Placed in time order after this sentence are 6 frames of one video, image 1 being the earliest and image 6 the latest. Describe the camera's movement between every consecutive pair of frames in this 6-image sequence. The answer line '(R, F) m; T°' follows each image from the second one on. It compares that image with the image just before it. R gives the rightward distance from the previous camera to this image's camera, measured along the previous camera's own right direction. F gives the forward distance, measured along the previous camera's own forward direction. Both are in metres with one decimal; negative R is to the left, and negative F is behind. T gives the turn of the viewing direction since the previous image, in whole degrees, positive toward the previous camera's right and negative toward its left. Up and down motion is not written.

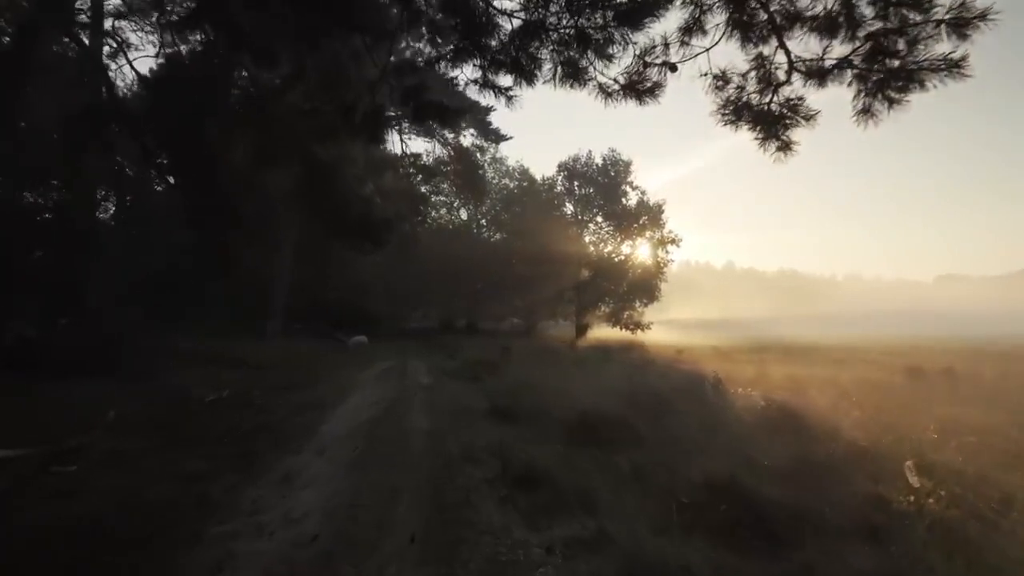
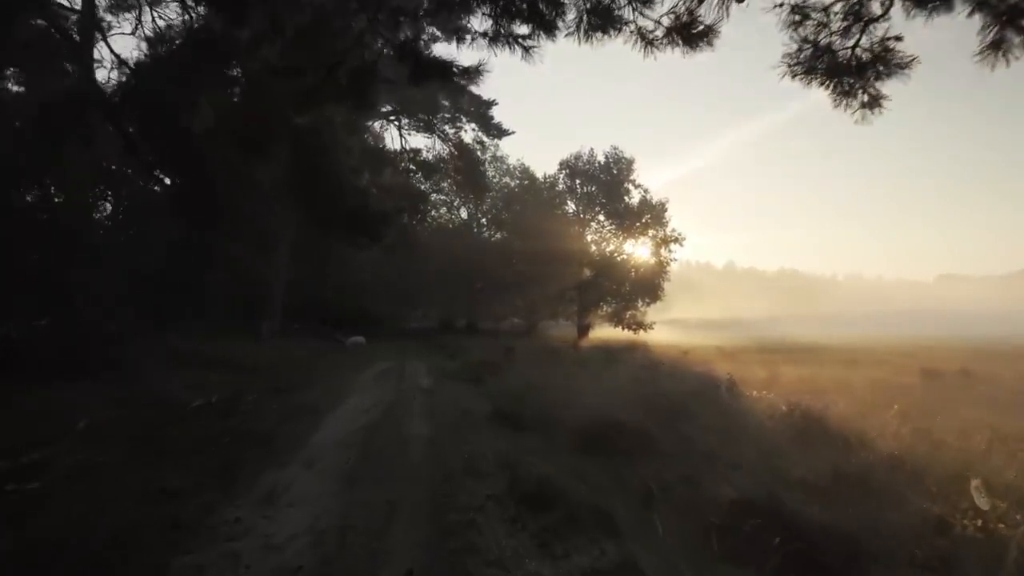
(-0.1, +1.0) m; 0°
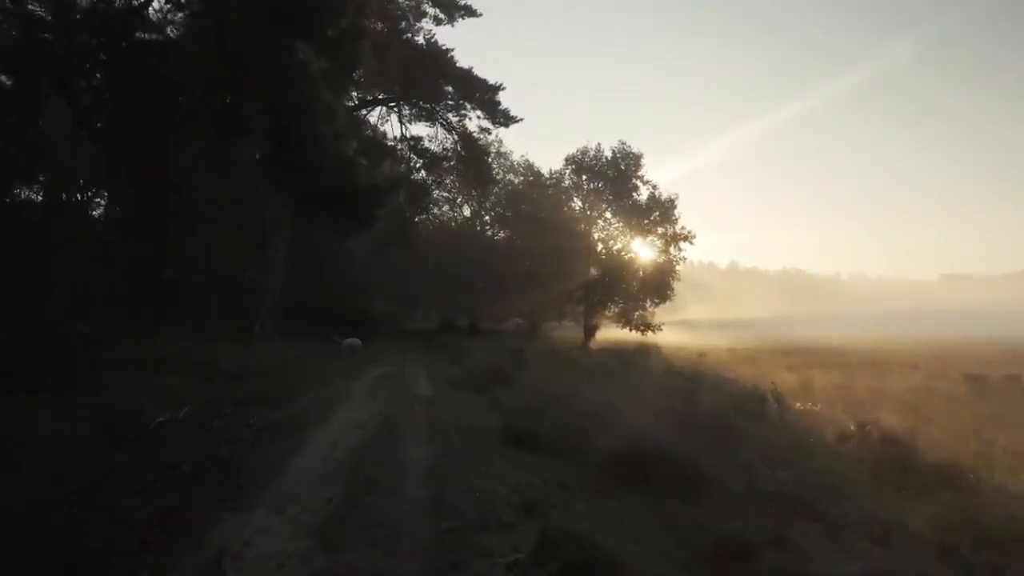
(-0.3, +2.5) m; 0°
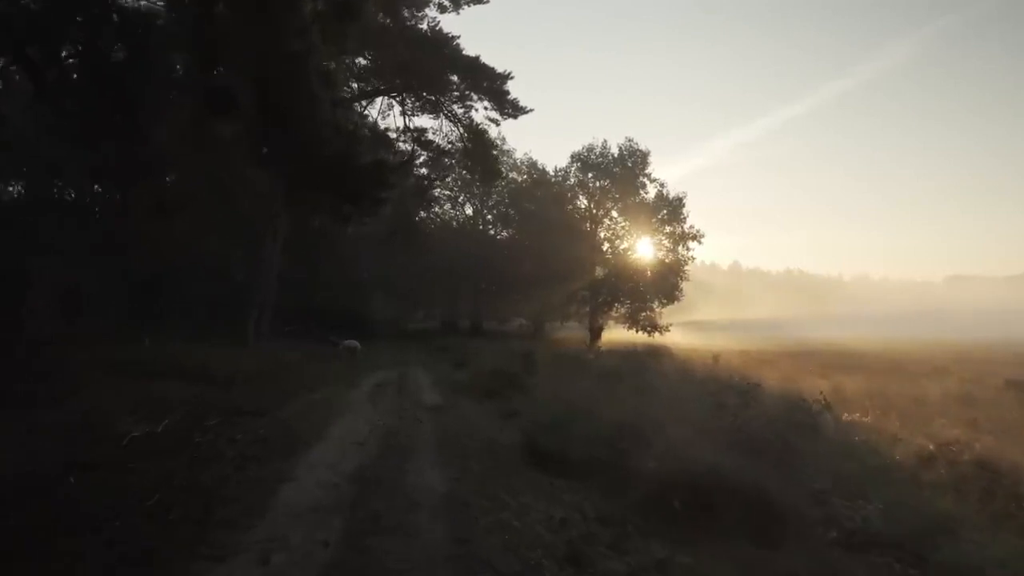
(-0.4, +1.8) m; 0°
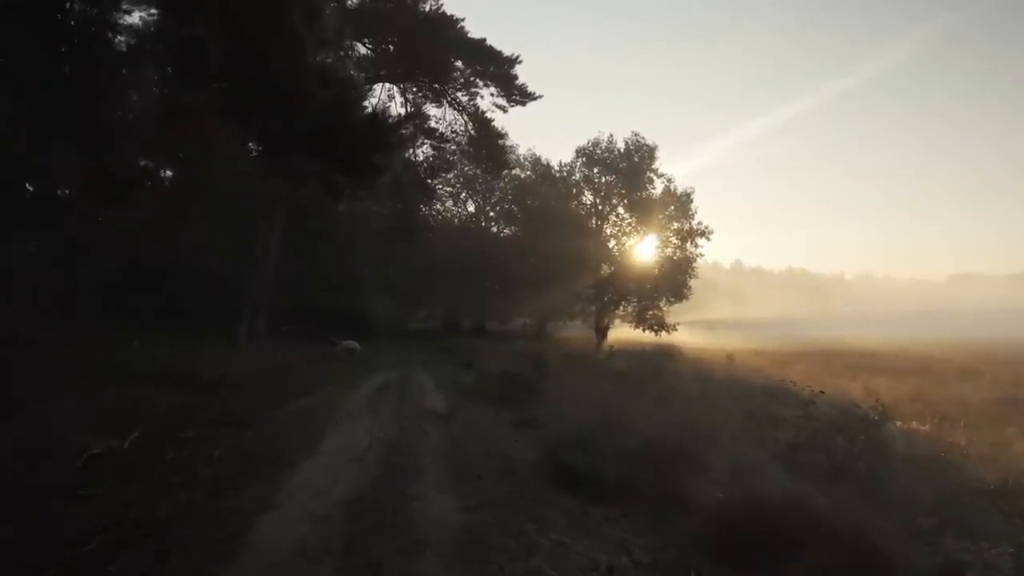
(-0.3, +1.8) m; 0°
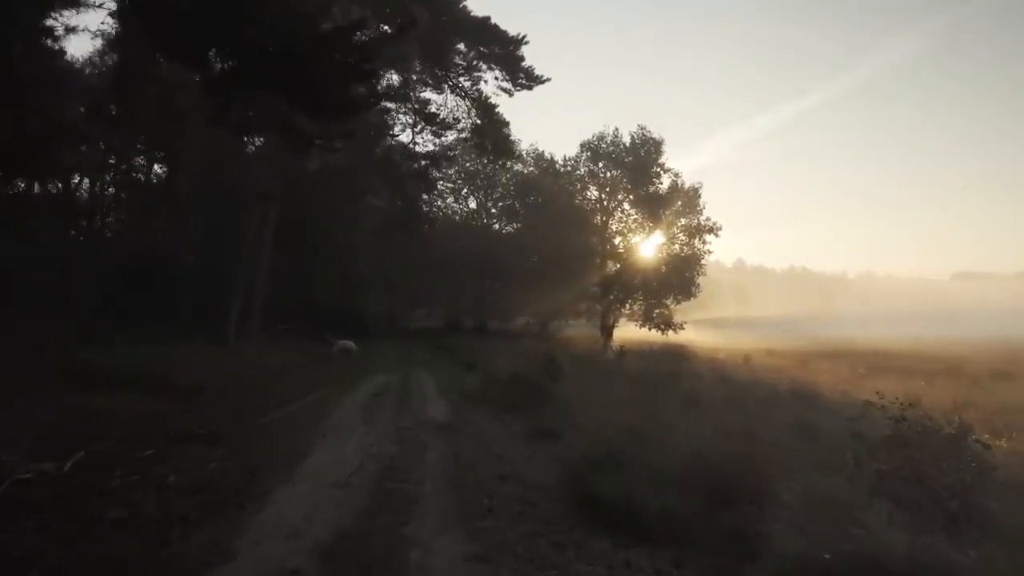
(-0.2, +2.0) m; 0°
